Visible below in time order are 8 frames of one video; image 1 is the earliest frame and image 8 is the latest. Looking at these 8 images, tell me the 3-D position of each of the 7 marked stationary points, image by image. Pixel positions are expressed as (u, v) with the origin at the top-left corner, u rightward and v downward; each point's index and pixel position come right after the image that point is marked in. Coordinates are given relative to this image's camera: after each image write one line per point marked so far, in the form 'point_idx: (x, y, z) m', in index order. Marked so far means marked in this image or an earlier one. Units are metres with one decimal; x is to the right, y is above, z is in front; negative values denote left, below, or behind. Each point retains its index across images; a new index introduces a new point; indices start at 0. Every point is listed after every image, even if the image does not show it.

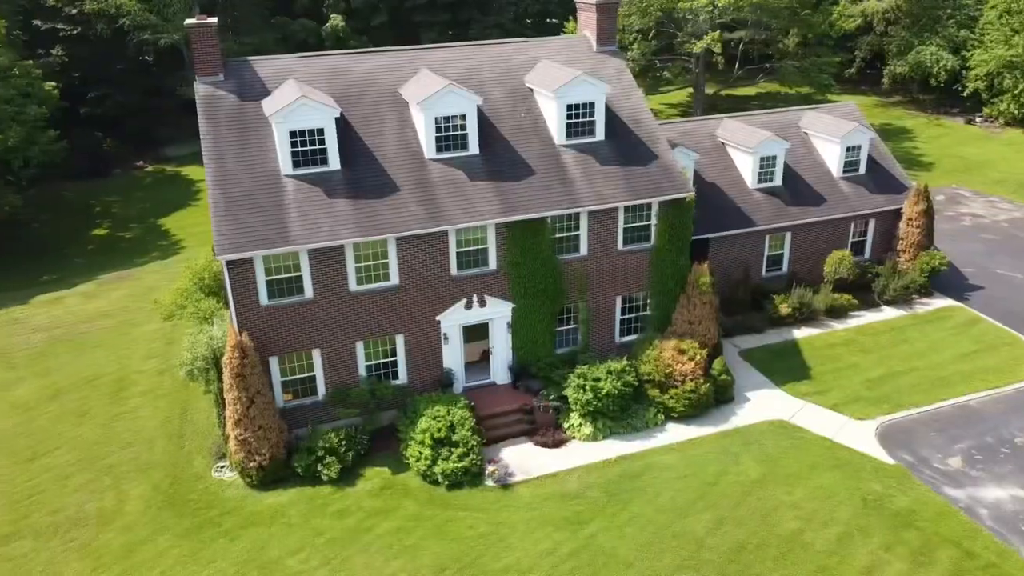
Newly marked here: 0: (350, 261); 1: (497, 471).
0: (-3.9, +0.7, +19.3) m
1: (-0.3, -4.3, +19.0) m
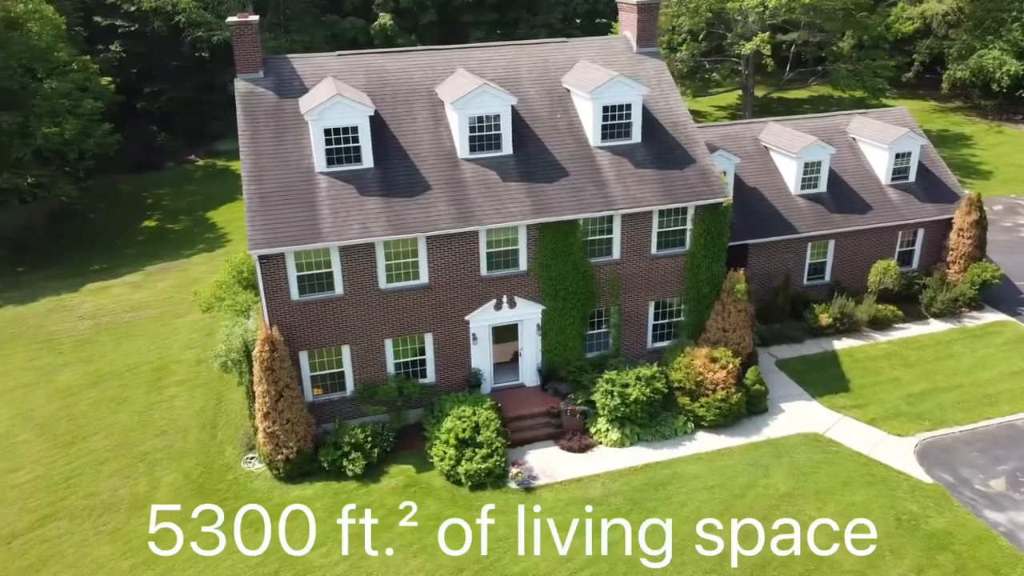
0: (-3.2, +0.7, +19.4) m
1: (+0.2, -4.4, +18.9) m
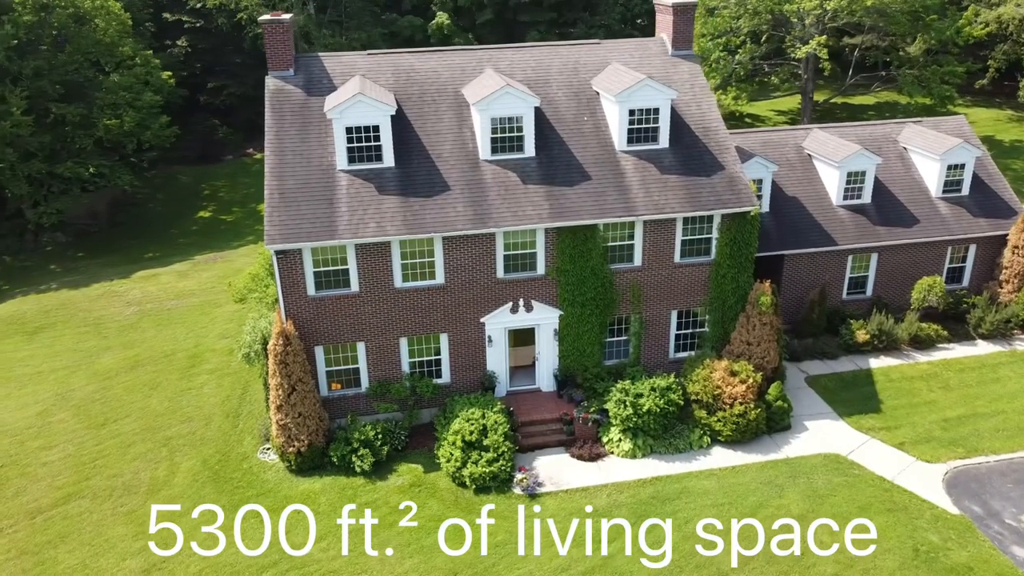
0: (-2.8, +0.7, +19.5) m
1: (+0.3, -4.5, +18.7) m
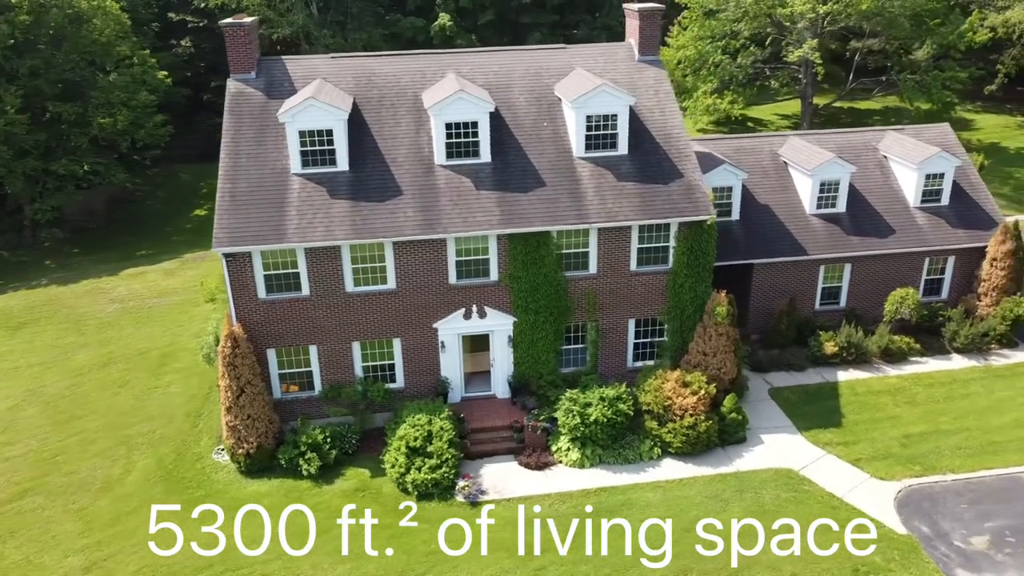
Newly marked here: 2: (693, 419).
0: (-4.0, +0.6, +19.5) m
1: (-1.0, -4.6, +18.6) m
2: (+4.4, -3.2, +19.3) m
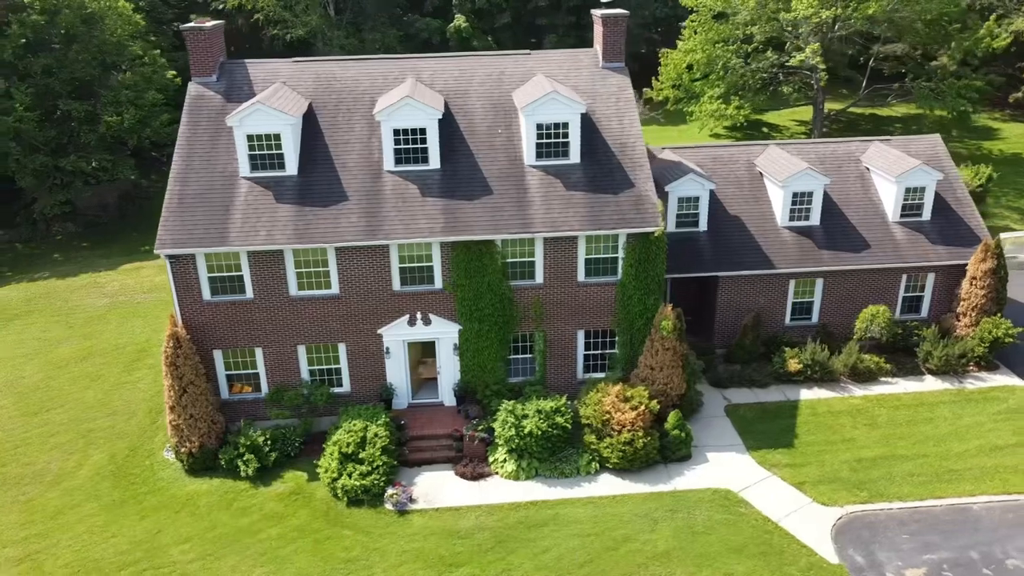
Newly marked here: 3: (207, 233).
0: (-5.5, +0.5, +19.6) m
1: (-2.6, -4.8, +18.5) m
2: (+2.8, -3.5, +18.9) m
3: (-7.3, +1.3, +19.1) m
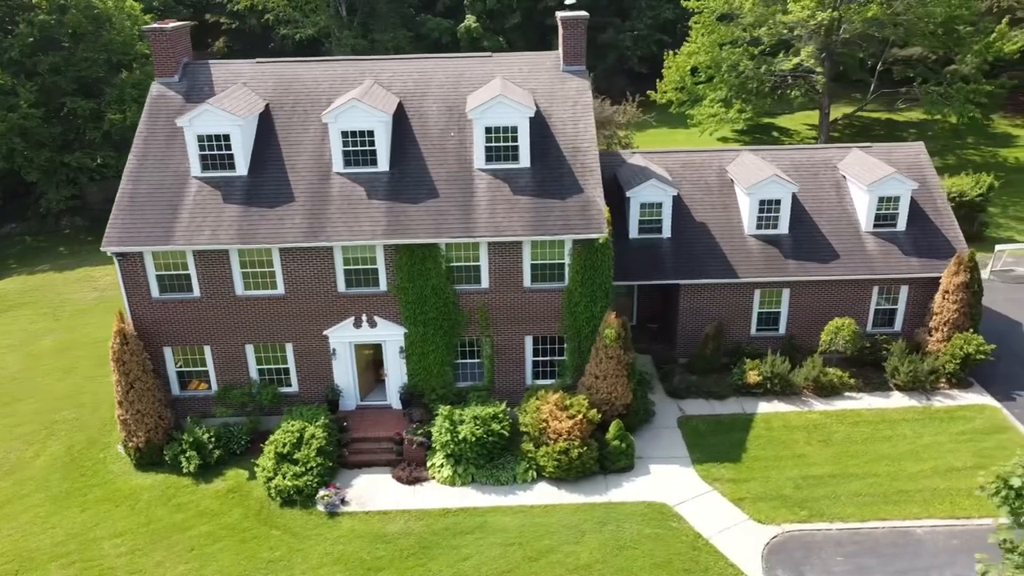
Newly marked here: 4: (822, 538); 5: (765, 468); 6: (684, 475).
0: (-6.9, +0.6, +19.7) m
1: (-4.2, -4.9, +18.5) m
2: (+1.3, -3.6, +18.6) m
3: (-8.7, +1.4, +19.4) m
4: (+6.7, -5.4, +17.3) m
5: (+6.2, -4.4, +19.4) m
6: (+4.2, -4.5, +19.3) m
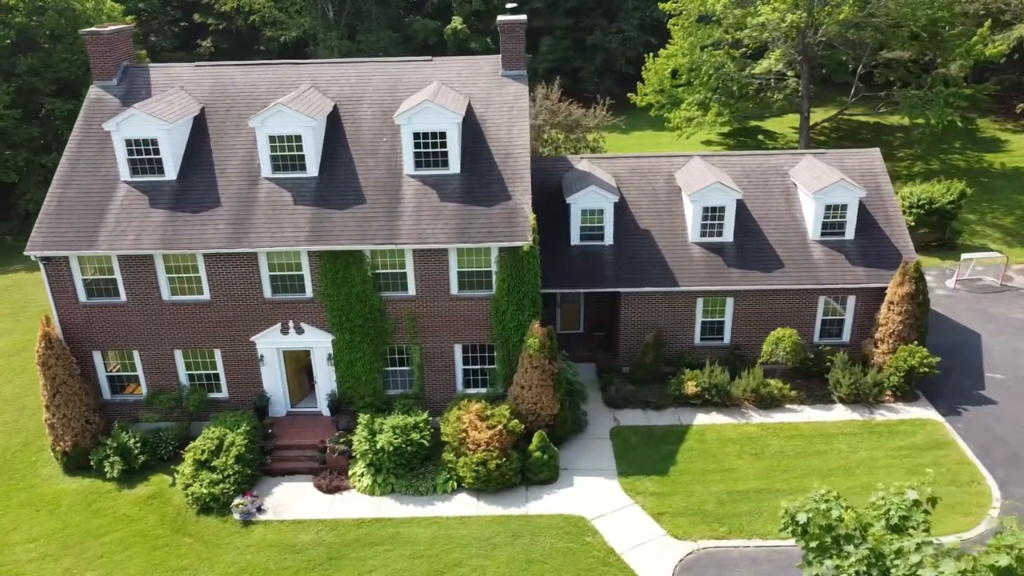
0: (-8.7, +0.4, +19.7) m
1: (-6.1, -5.0, +18.4) m
2: (-0.6, -3.8, +18.4) m
3: (-10.5, +1.3, +19.3) m
4: (+4.8, -5.7, +16.9) m
5: (+4.3, -4.6, +19.0) m
6: (+2.3, -4.7, +18.9) m
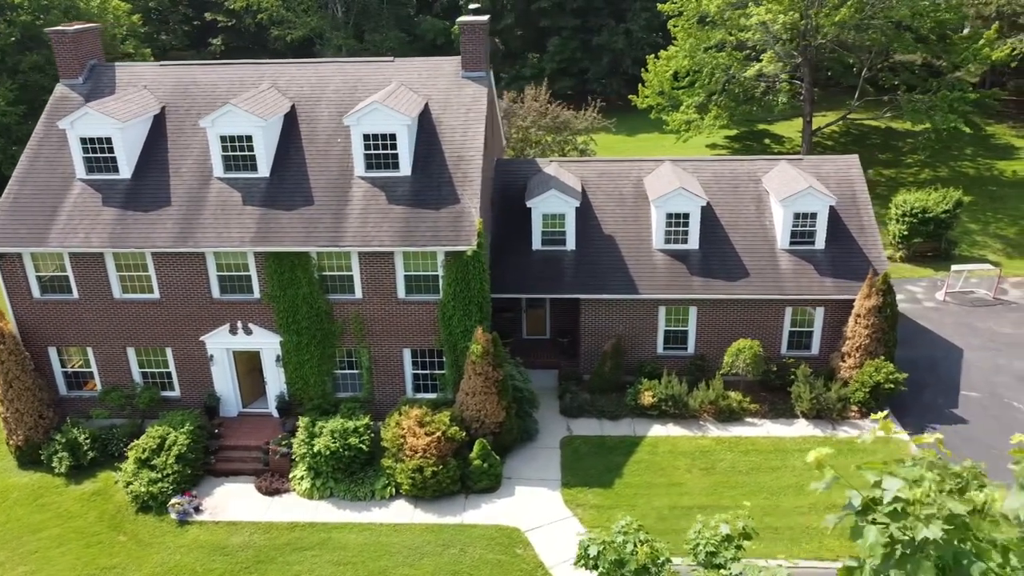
0: (-10.0, +0.5, +19.8) m
1: (-7.5, -5.0, +18.4) m
2: (-2.0, -3.9, +18.1) m
3: (-11.8, +1.4, +19.5) m
4: (+3.2, -5.9, +16.4) m
5: (+2.9, -4.8, +18.6) m
6: (+0.9, -4.9, +18.5) m
